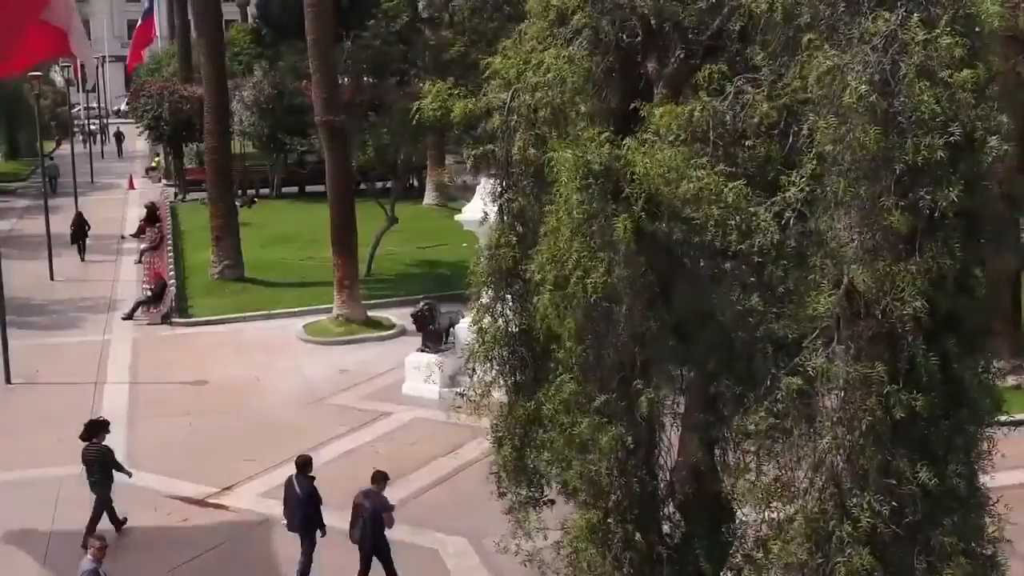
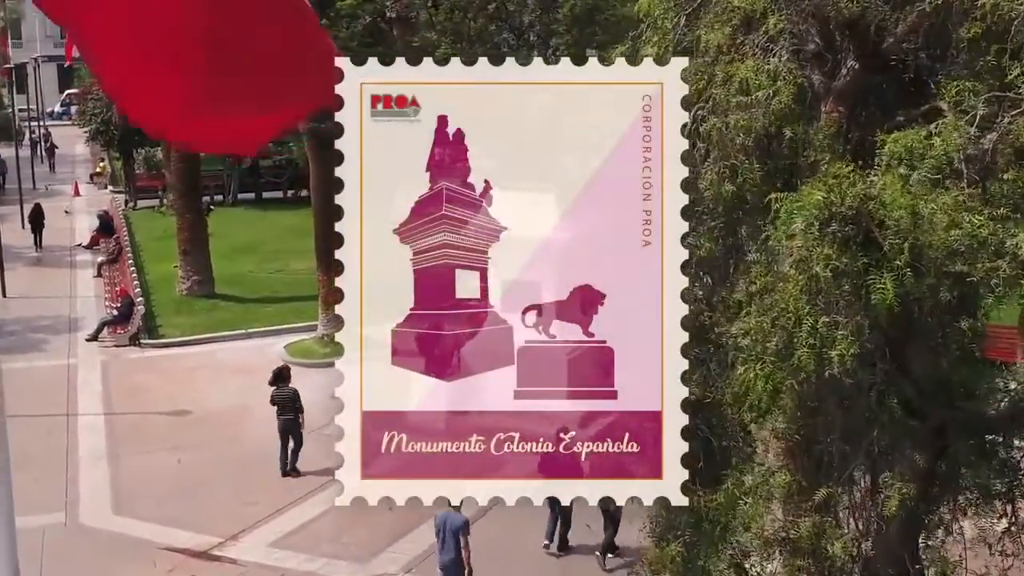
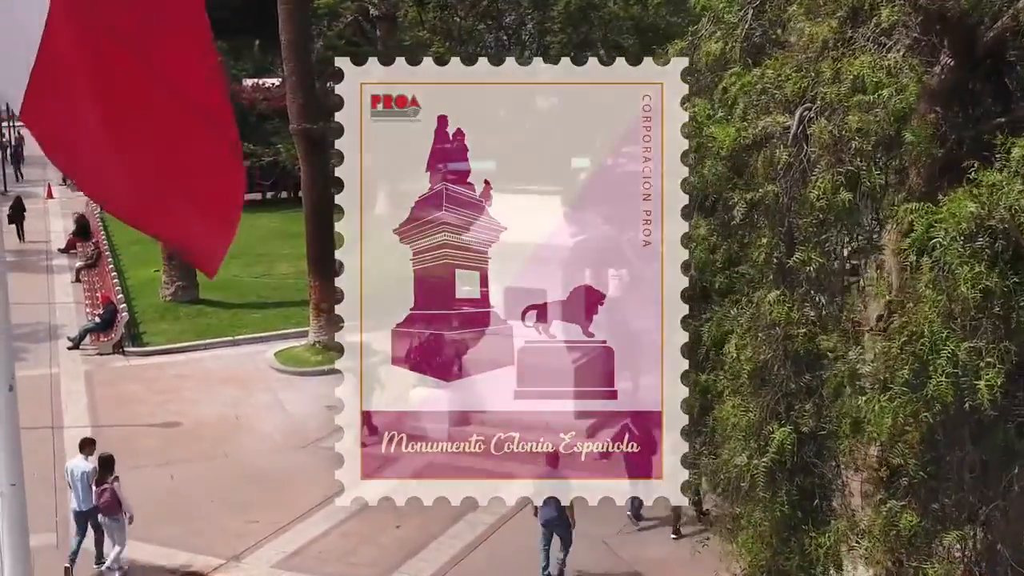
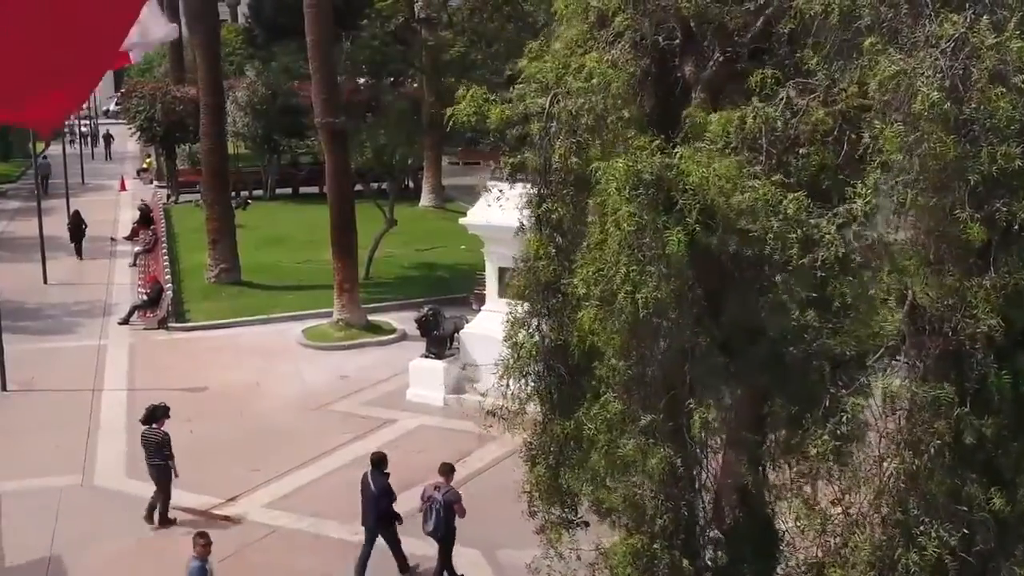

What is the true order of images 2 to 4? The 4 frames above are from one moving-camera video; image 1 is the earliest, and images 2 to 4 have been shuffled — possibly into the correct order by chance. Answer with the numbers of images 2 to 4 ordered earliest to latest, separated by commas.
4, 2, 3
